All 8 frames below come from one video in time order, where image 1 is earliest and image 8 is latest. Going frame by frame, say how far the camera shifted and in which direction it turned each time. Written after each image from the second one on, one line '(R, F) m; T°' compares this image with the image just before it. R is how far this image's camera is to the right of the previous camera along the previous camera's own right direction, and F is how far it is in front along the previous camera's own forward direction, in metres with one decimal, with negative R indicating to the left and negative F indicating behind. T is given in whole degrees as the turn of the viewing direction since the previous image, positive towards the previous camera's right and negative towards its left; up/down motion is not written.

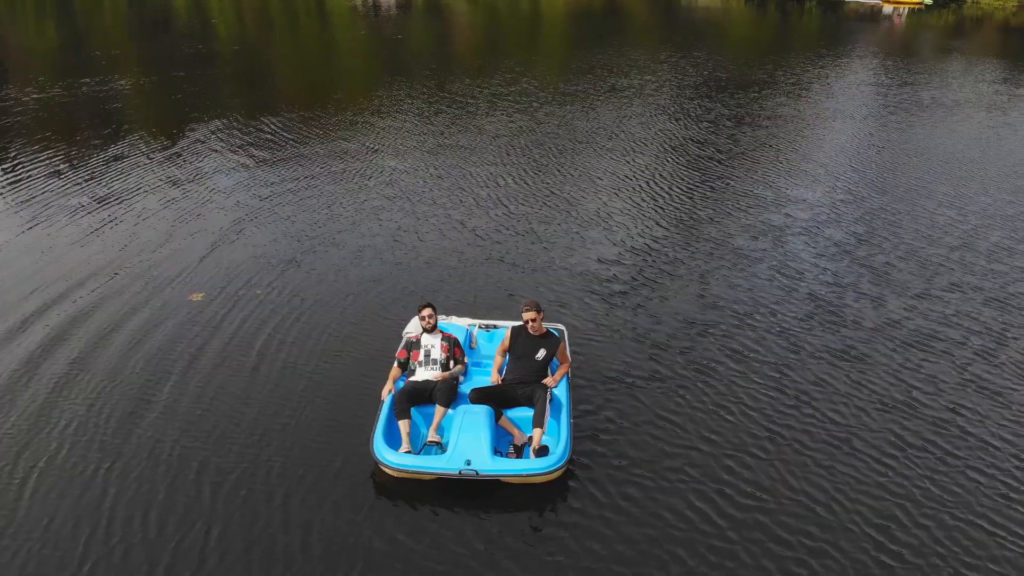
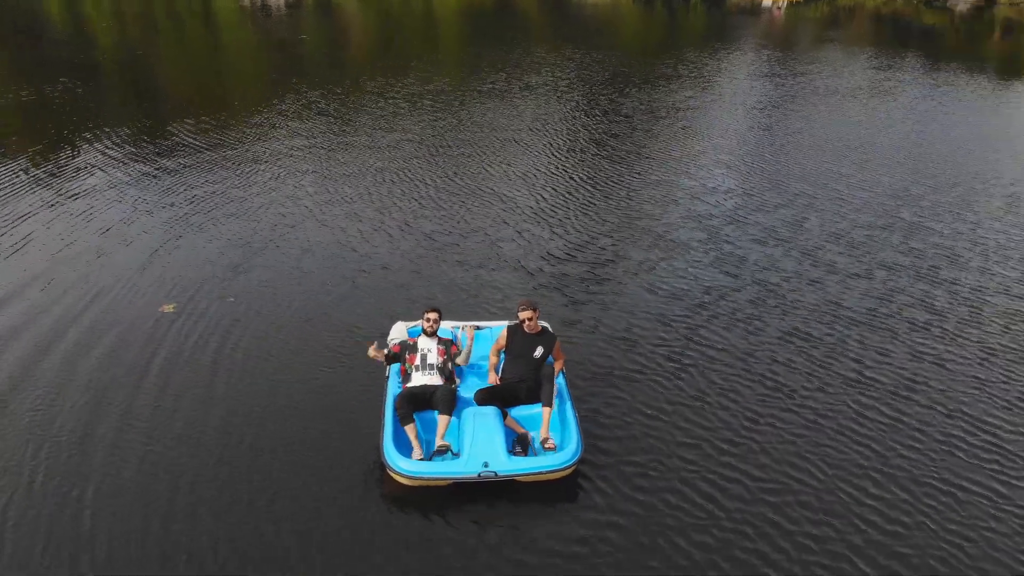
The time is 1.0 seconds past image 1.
(-1.5, +0.1) m; +7°
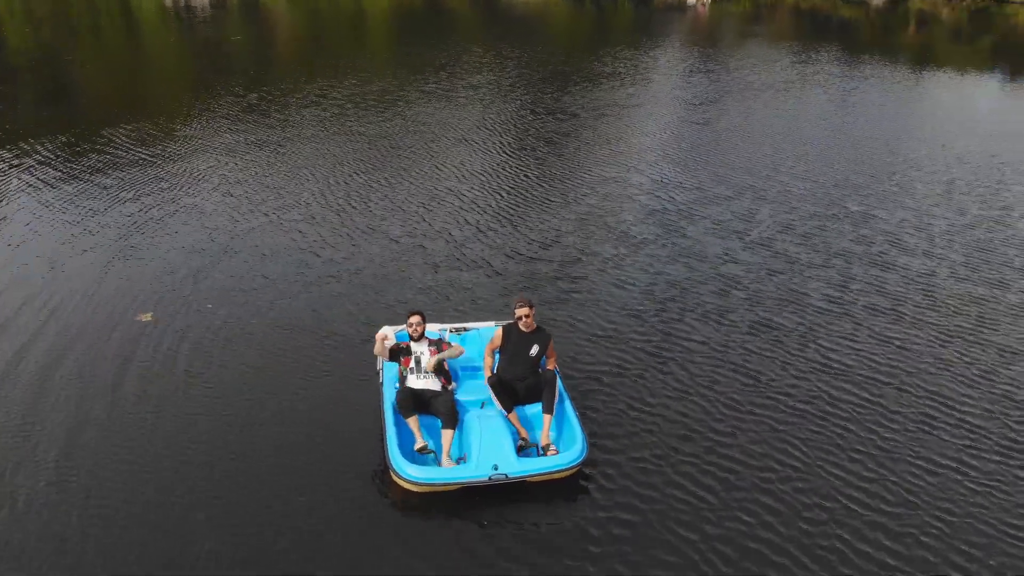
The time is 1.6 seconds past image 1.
(-1.0, 0.0) m; +4°
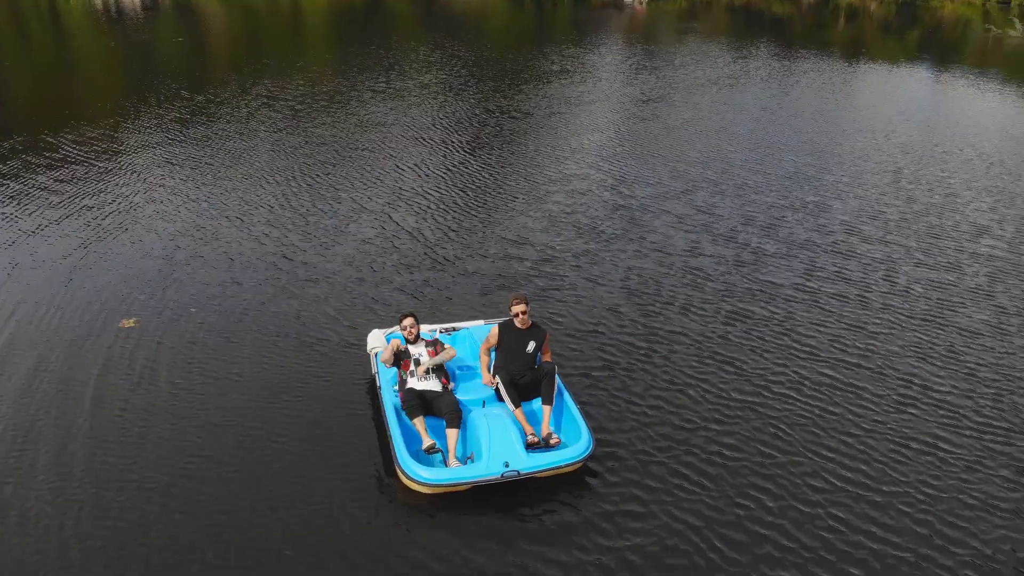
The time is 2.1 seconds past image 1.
(-0.8, 0.0) m; +4°
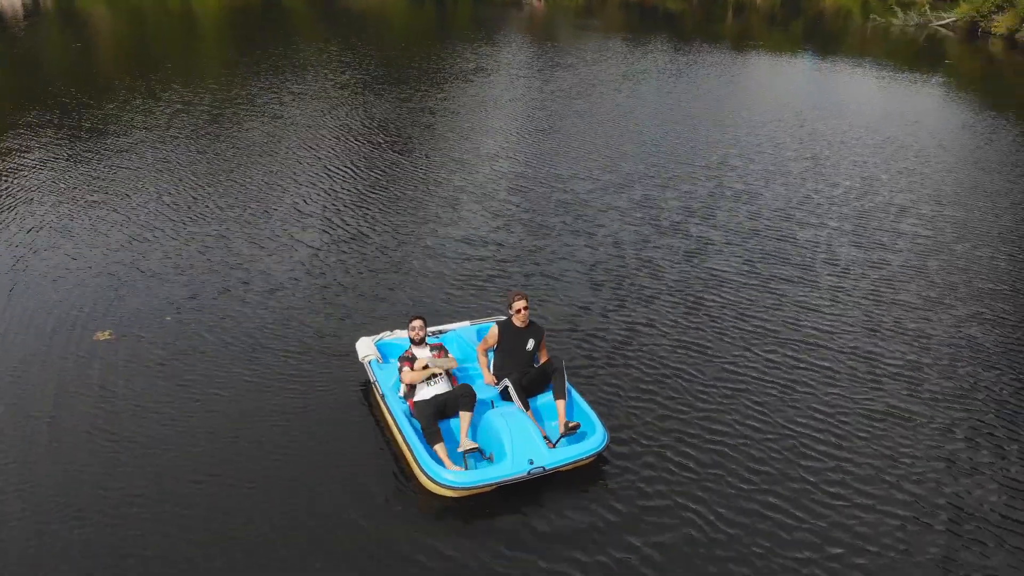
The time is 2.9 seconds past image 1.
(-1.5, +0.1) m; +6°
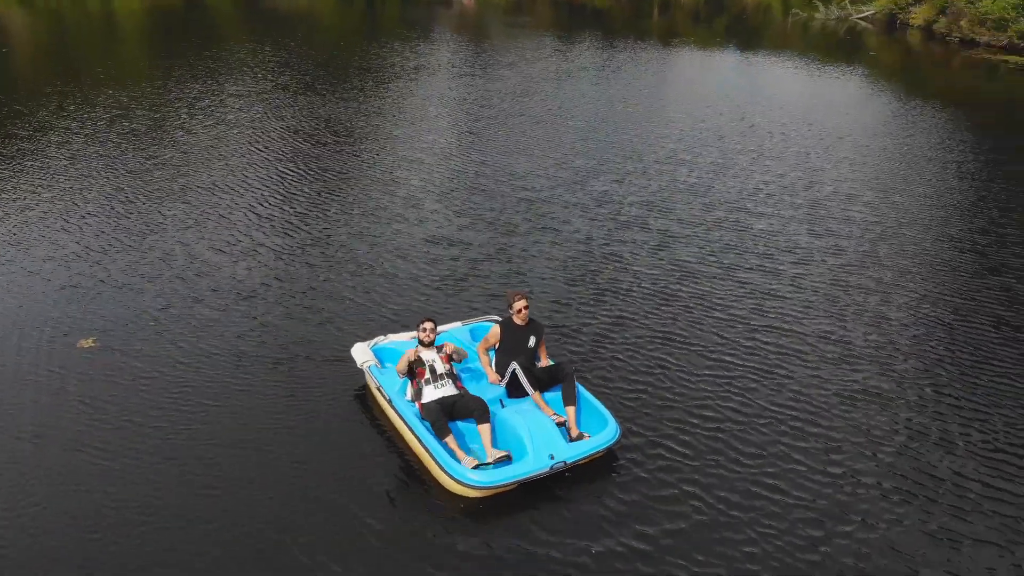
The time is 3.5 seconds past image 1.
(-1.1, 0.0) m; +4°
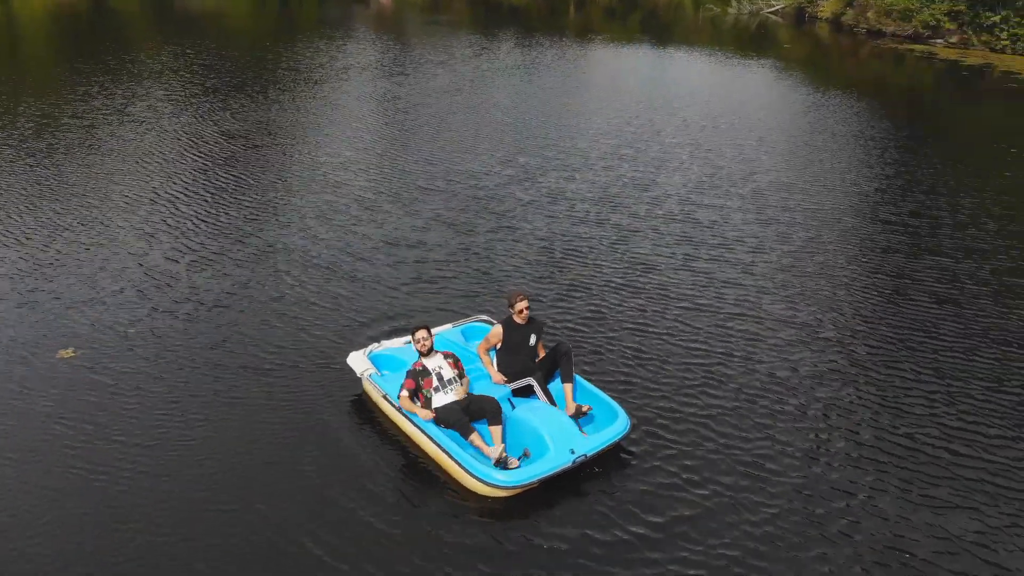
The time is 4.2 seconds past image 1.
(-1.3, 0.0) m; +5°
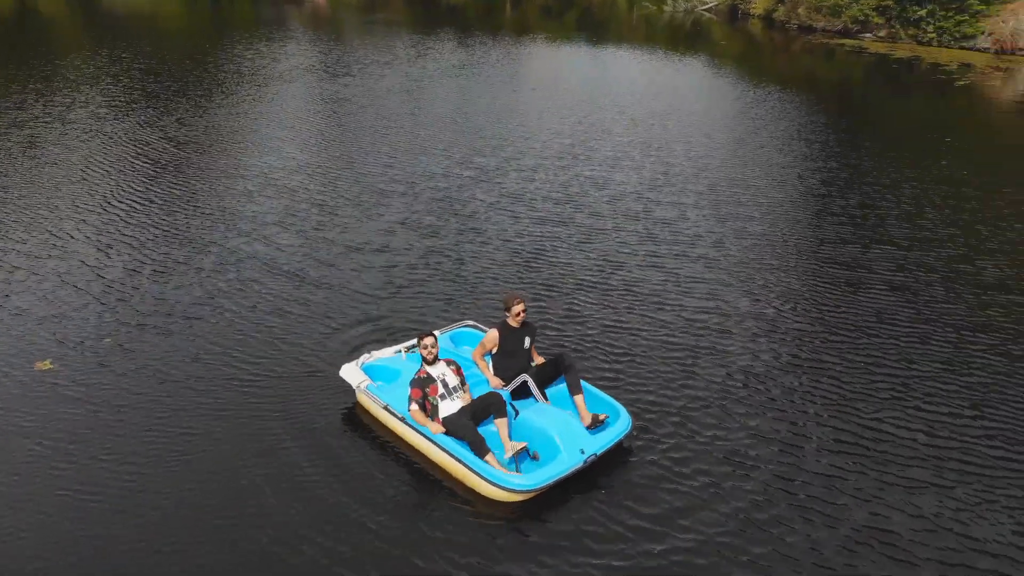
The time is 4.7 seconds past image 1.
(-0.9, 0.0) m; +4°
